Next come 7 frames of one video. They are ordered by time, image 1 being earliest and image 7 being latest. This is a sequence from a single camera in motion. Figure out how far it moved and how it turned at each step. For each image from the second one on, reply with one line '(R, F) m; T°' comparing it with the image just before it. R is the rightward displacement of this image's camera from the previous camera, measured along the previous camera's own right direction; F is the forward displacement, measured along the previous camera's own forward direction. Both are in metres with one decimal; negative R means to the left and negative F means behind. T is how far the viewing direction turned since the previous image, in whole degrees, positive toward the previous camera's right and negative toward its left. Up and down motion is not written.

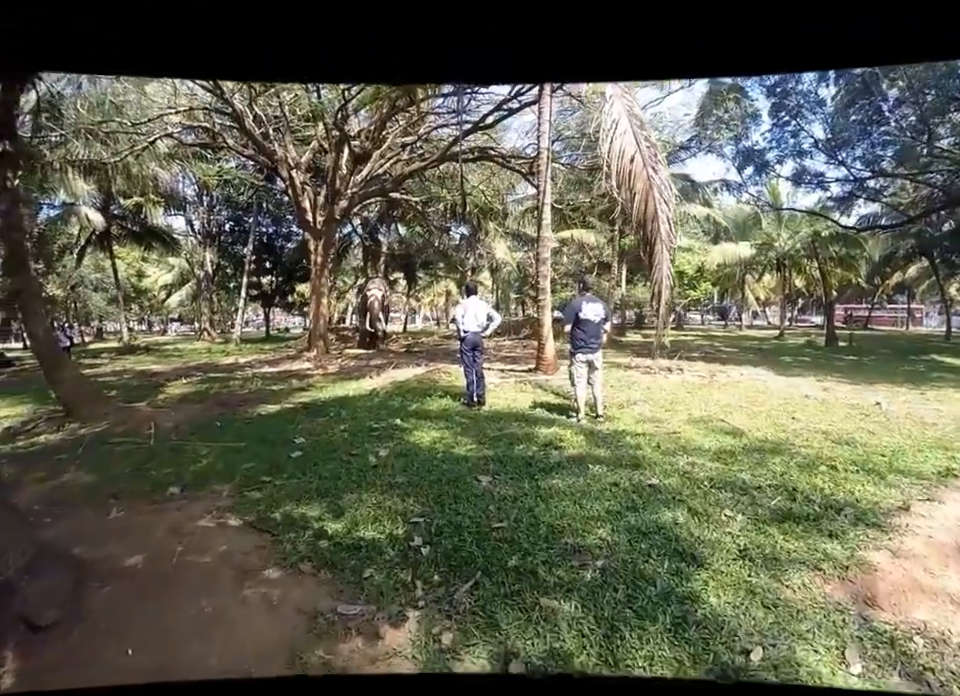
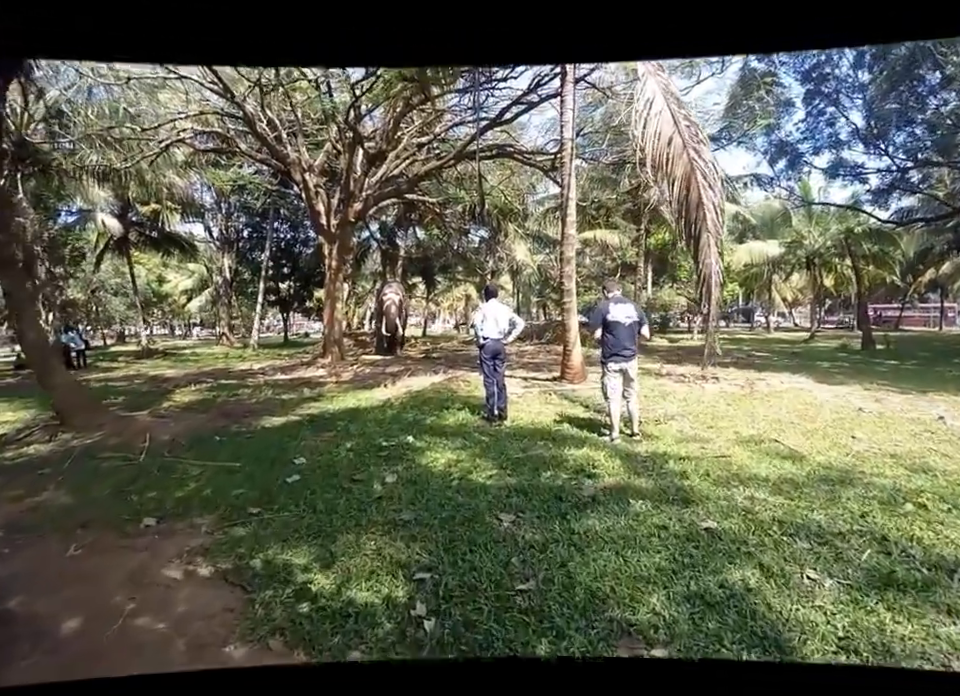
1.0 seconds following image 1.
(0.0, +0.4) m; -2°
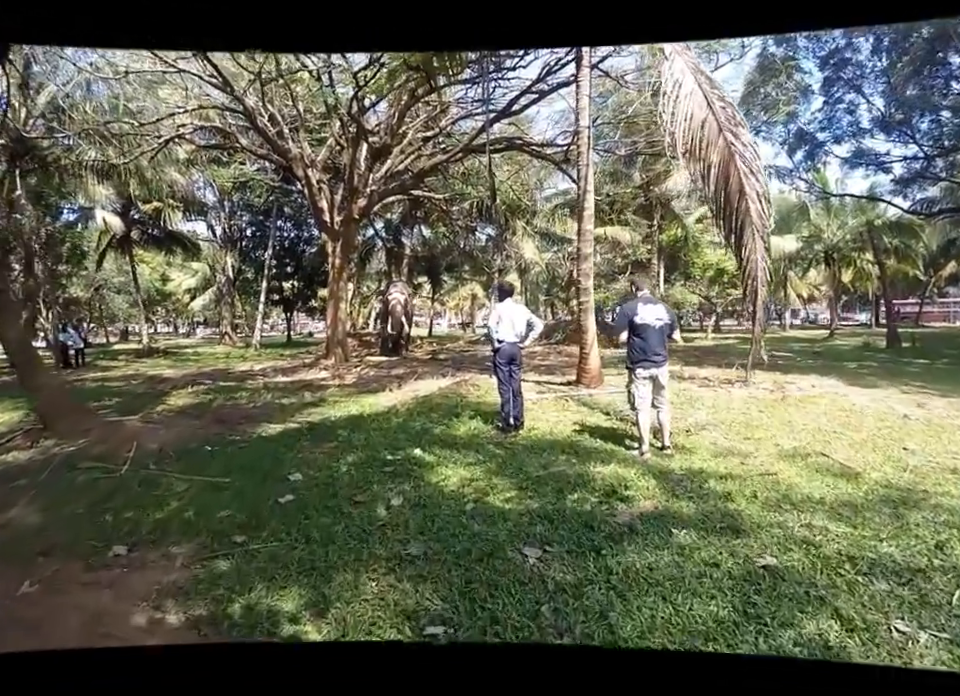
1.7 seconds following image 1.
(-0.1, +0.3) m; -1°
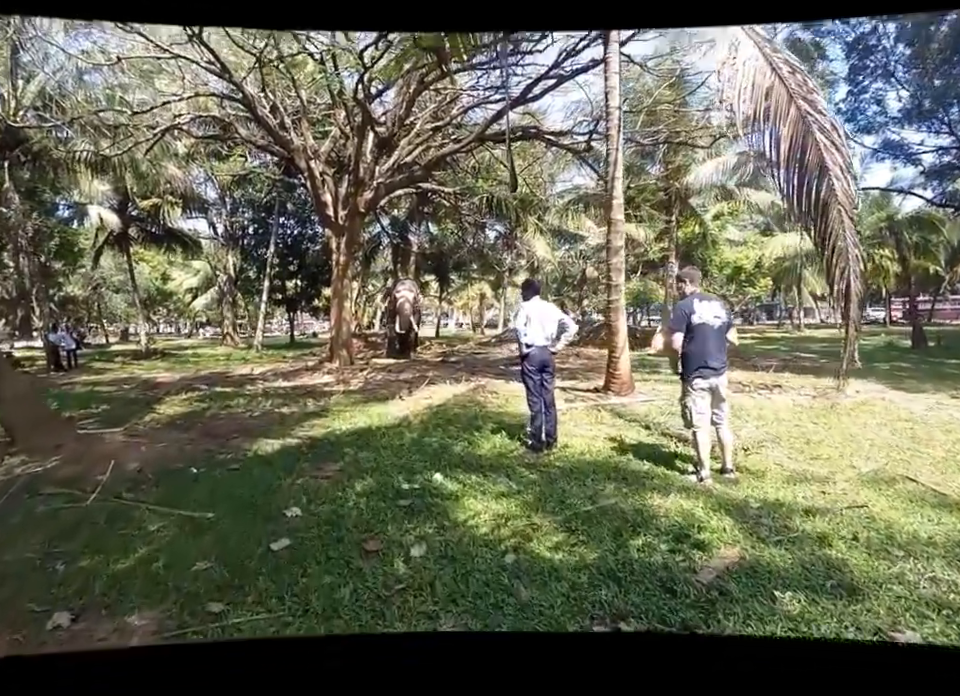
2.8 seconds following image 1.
(-0.1, +0.4) m; 0°
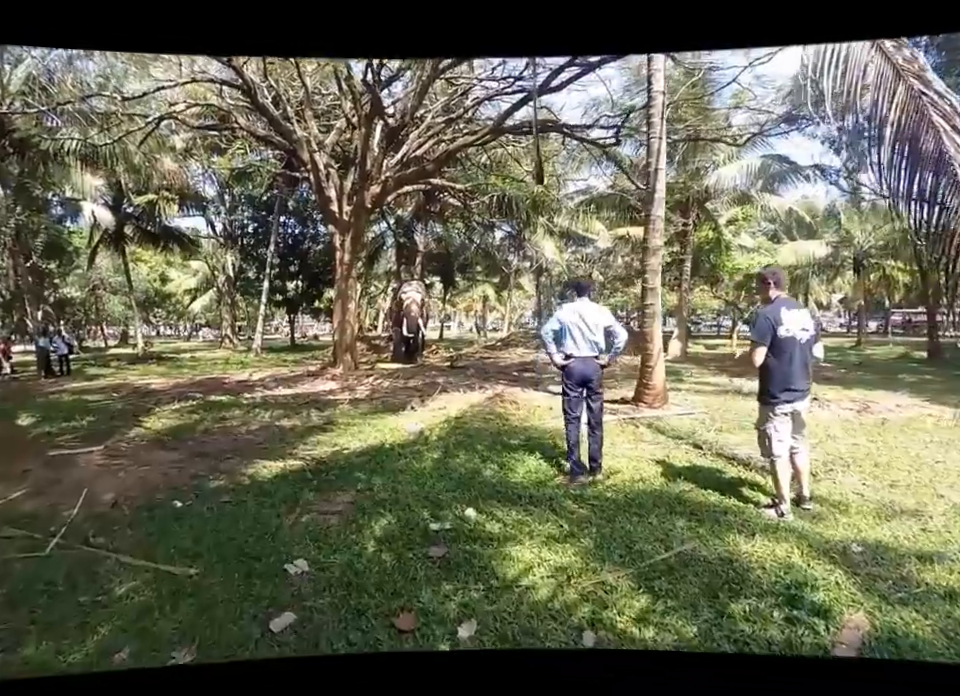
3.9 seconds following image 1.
(-0.2, +0.4) m; 0°
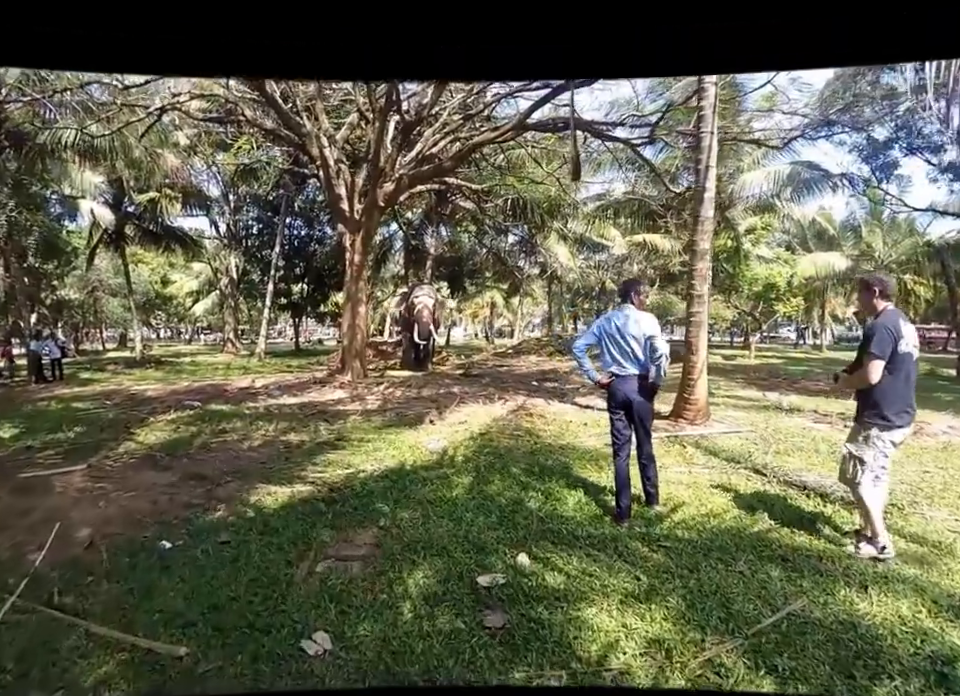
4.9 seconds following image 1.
(-0.2, +0.4) m; 0°
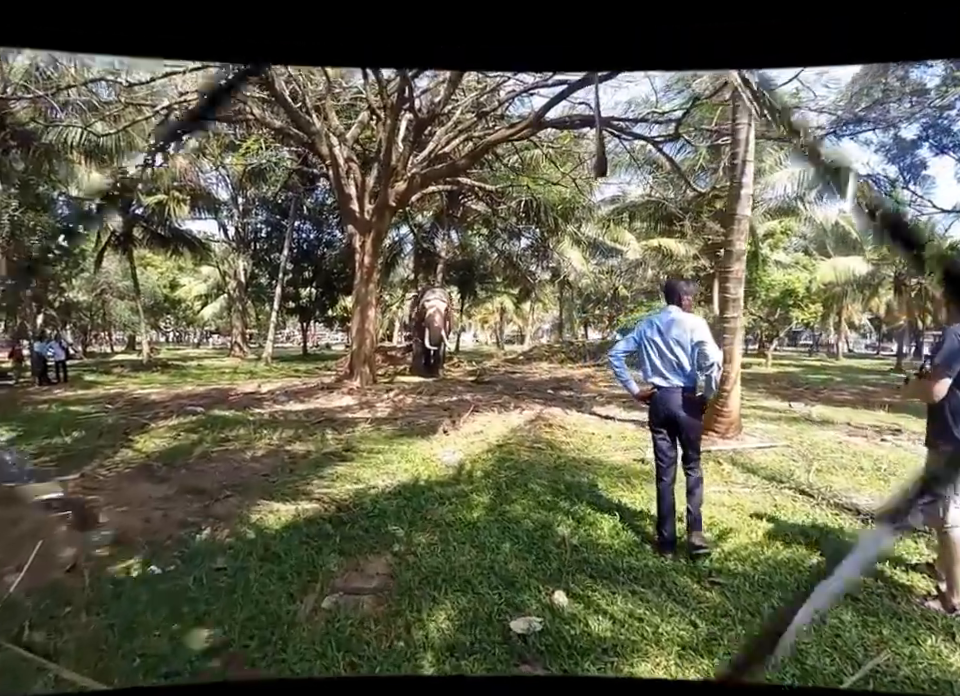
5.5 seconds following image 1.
(-0.1, +0.2) m; -1°
